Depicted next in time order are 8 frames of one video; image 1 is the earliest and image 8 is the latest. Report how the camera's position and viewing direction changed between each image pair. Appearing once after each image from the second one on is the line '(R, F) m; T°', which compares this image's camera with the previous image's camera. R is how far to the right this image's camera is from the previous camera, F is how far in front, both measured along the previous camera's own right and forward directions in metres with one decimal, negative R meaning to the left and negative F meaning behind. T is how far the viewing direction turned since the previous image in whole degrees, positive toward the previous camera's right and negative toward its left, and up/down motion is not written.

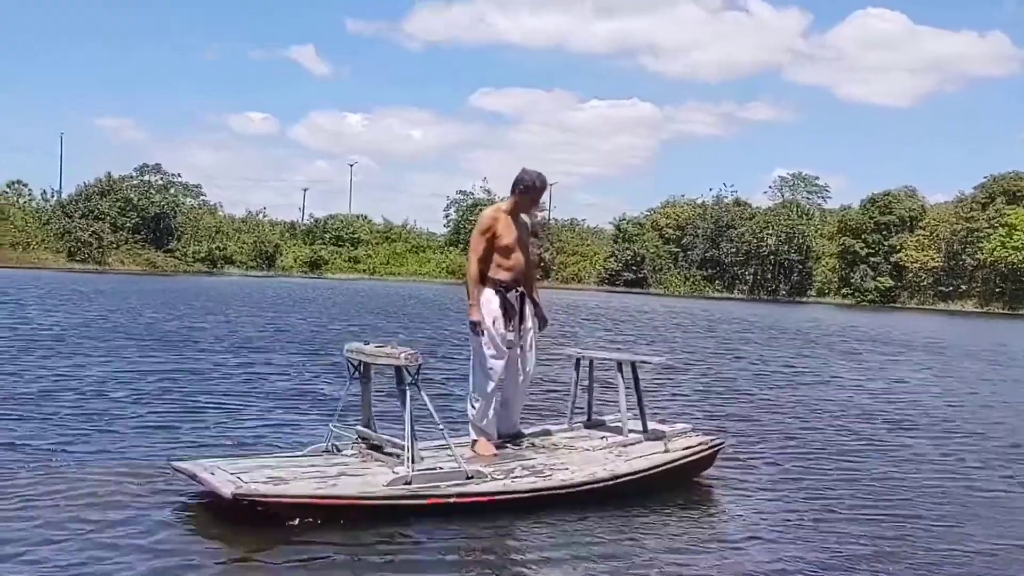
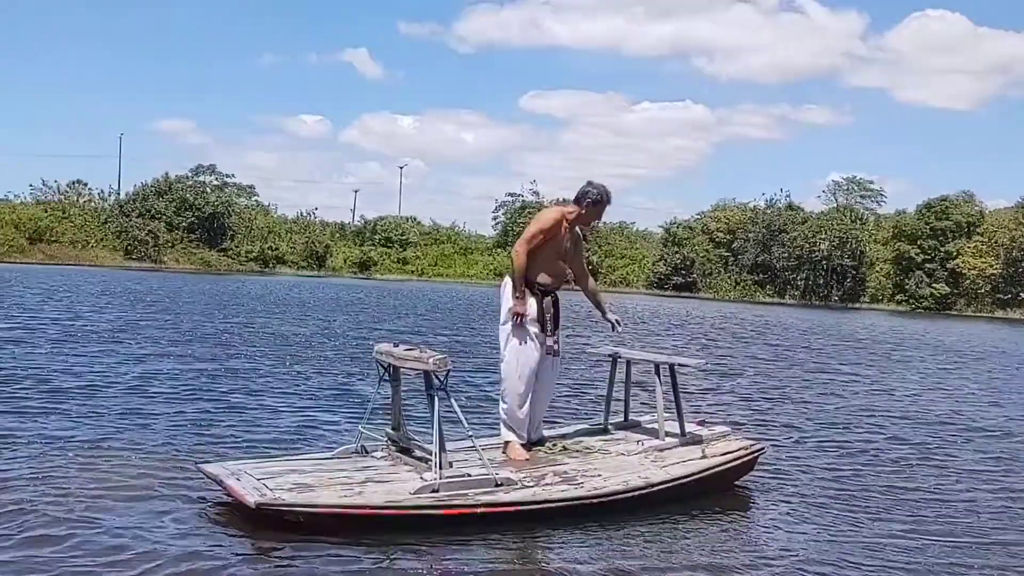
(+0.1, 0.0) m; -3°
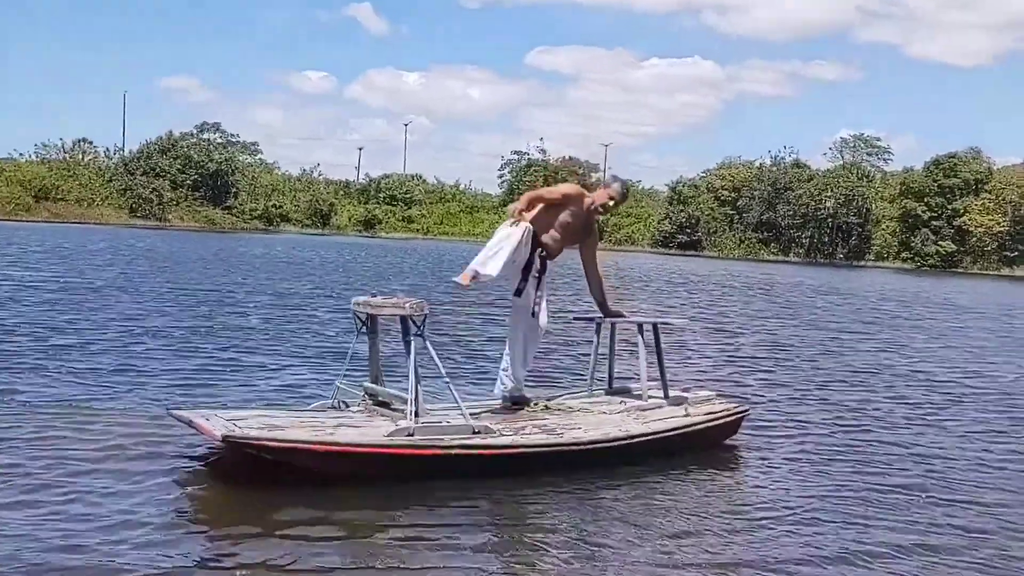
(+0.1, 0.0) m; 0°
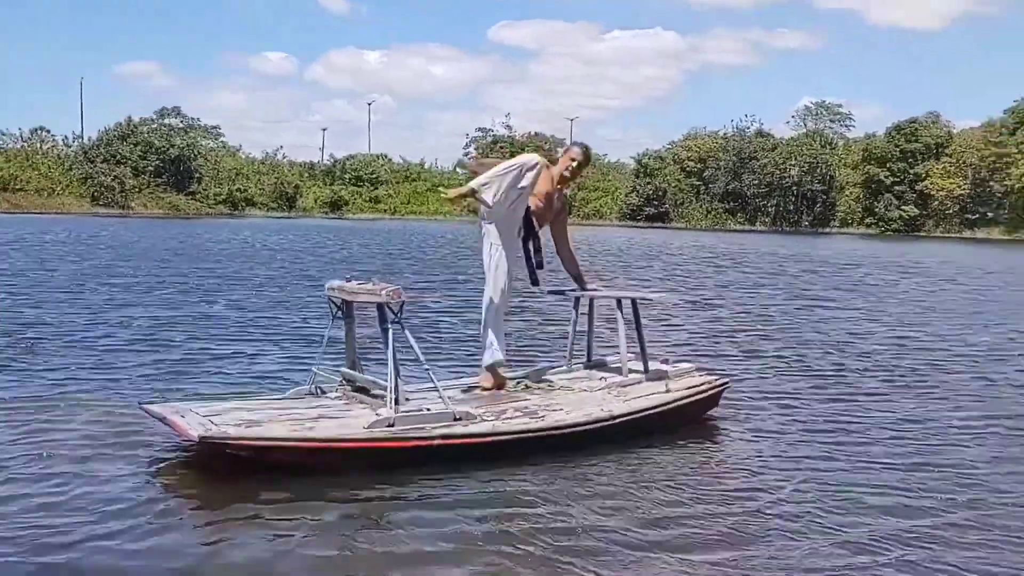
(0.0, +0.1) m; +2°
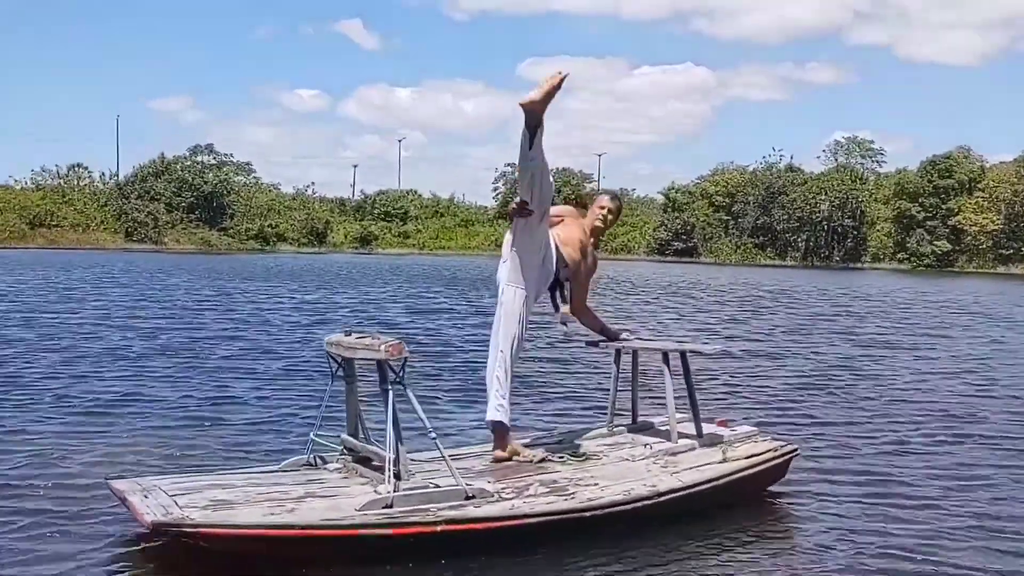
(-0.1, +0.5) m; -2°
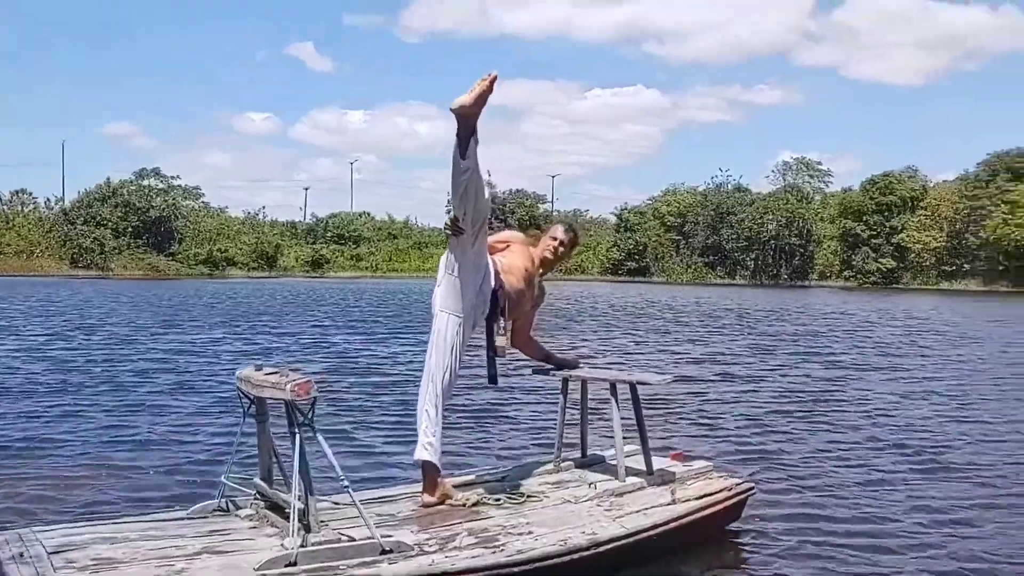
(+0.1, +0.5) m; +2°
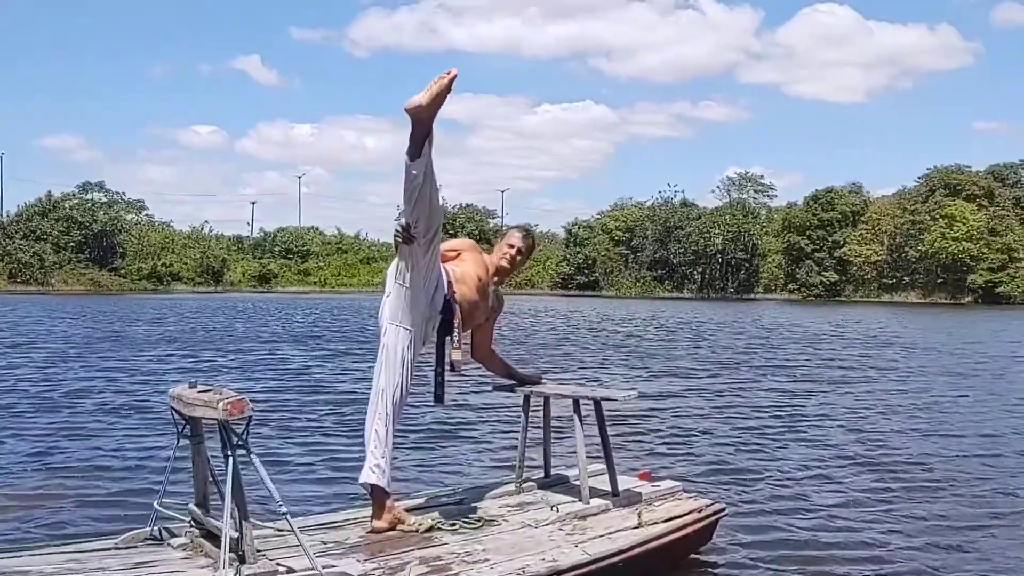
(0.0, +0.6) m; +3°
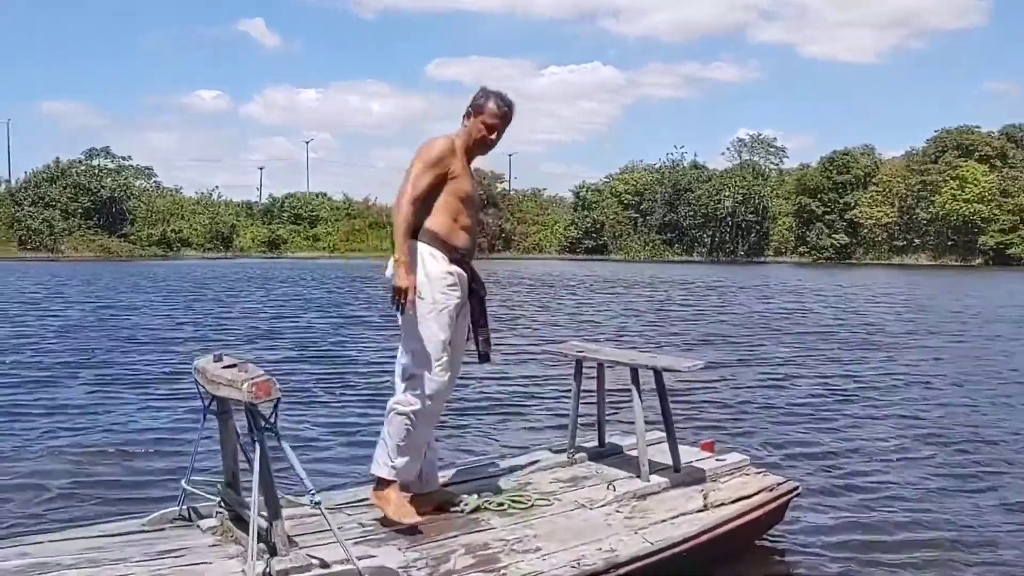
(-0.3, +0.7) m; 0°
